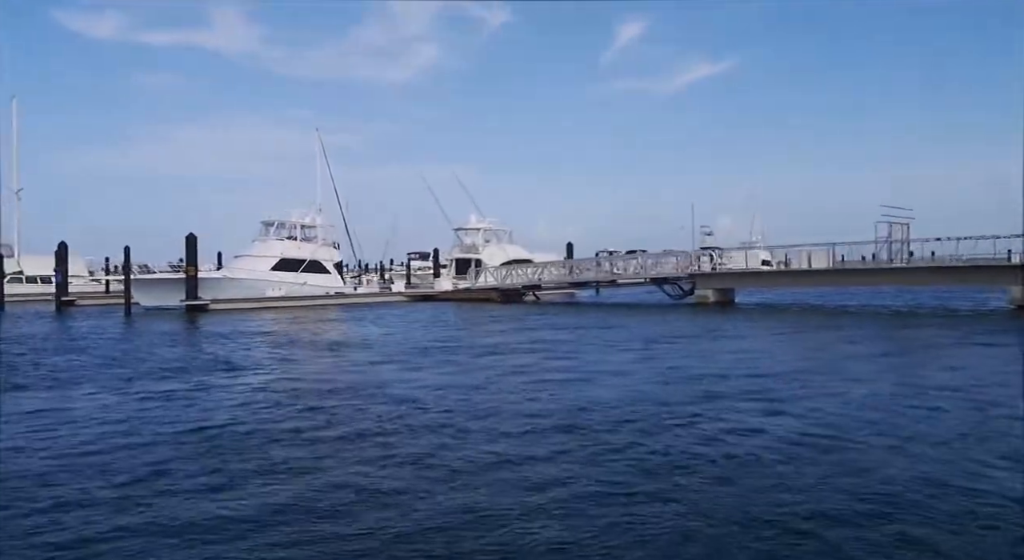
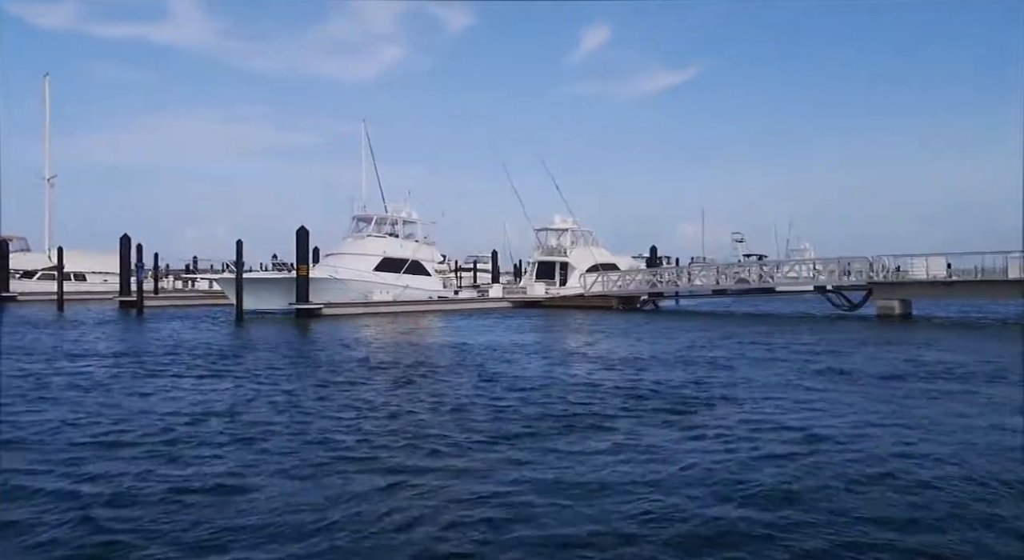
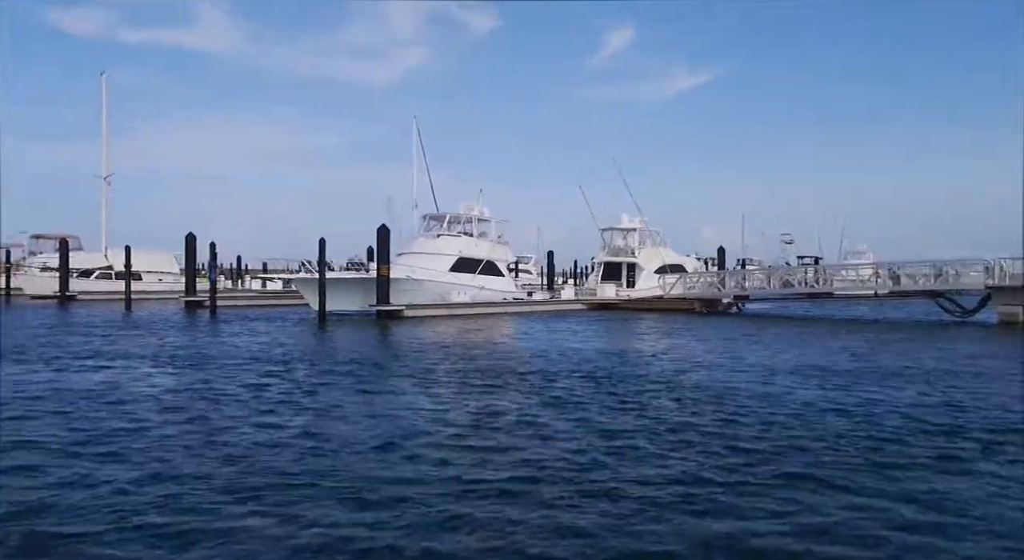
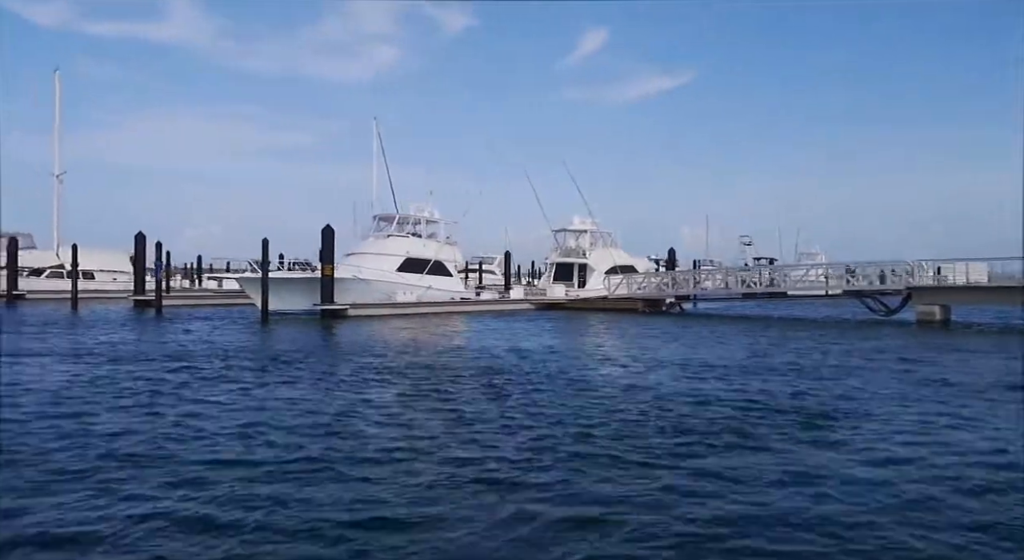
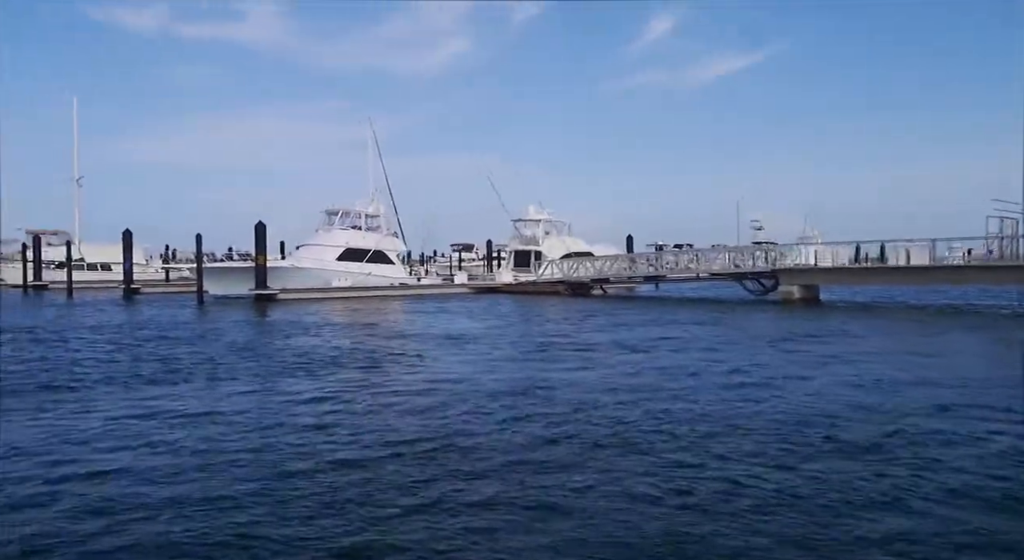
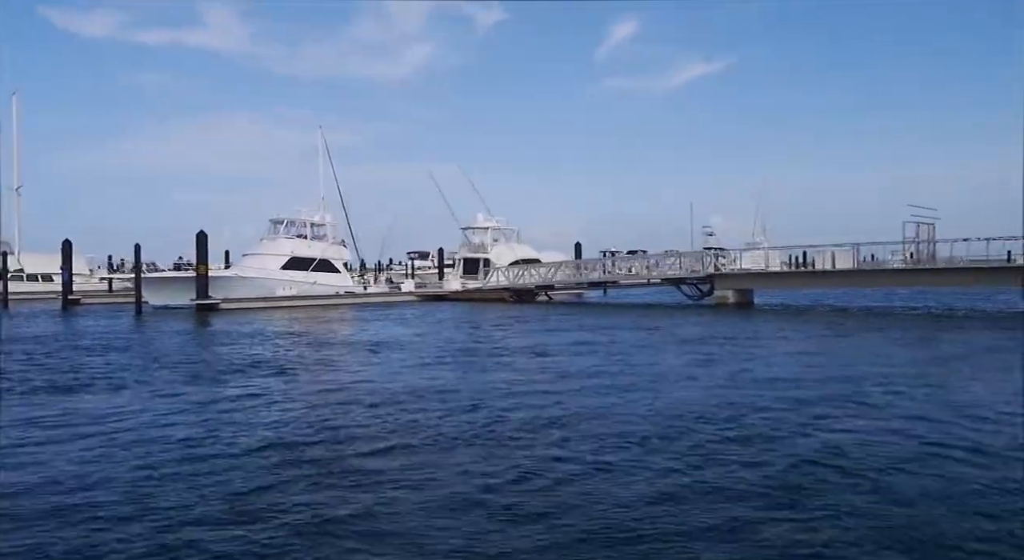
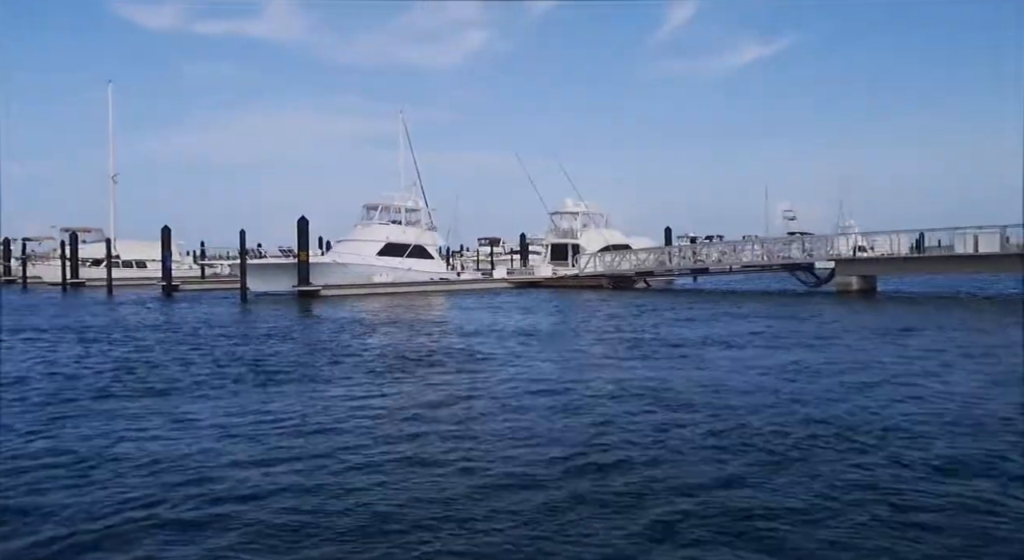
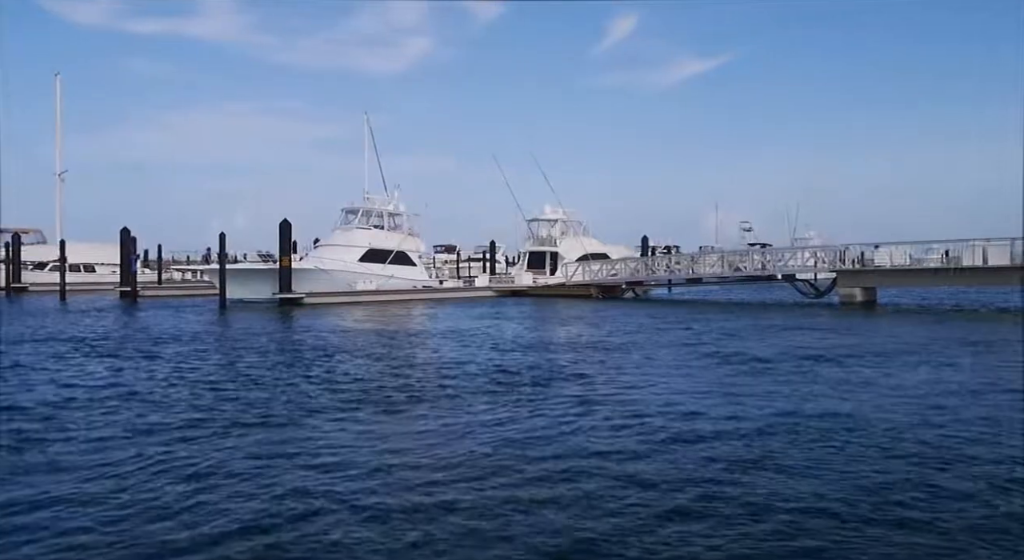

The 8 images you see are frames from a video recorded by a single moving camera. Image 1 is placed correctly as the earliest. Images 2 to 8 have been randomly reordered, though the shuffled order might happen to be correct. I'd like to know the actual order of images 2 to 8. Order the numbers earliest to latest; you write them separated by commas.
6, 5, 7, 8, 2, 4, 3
